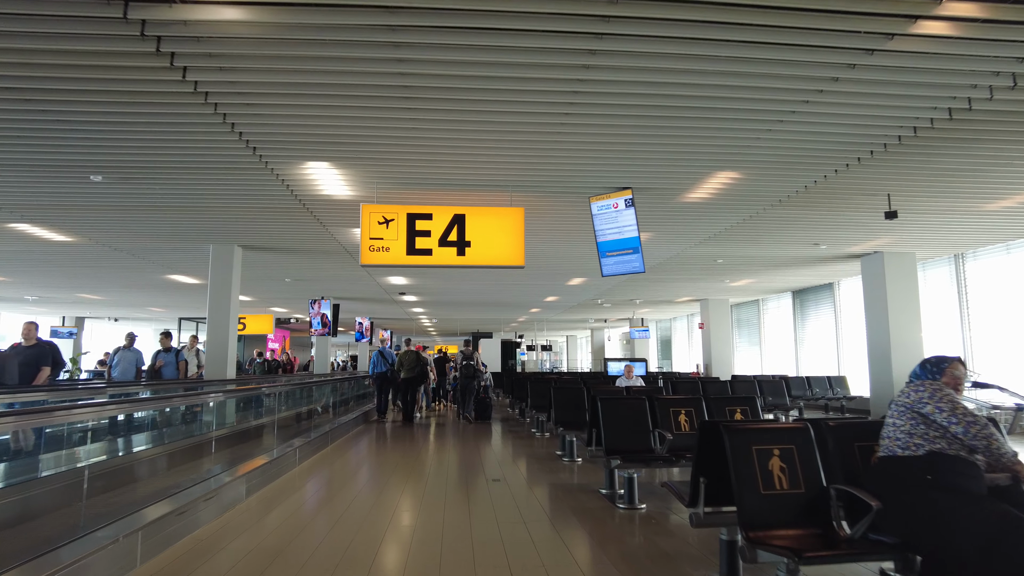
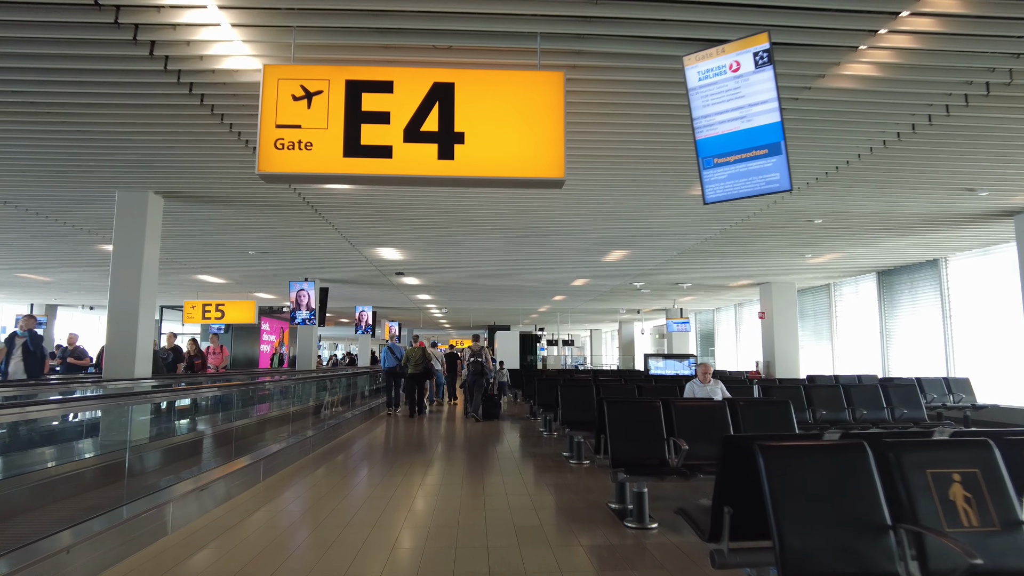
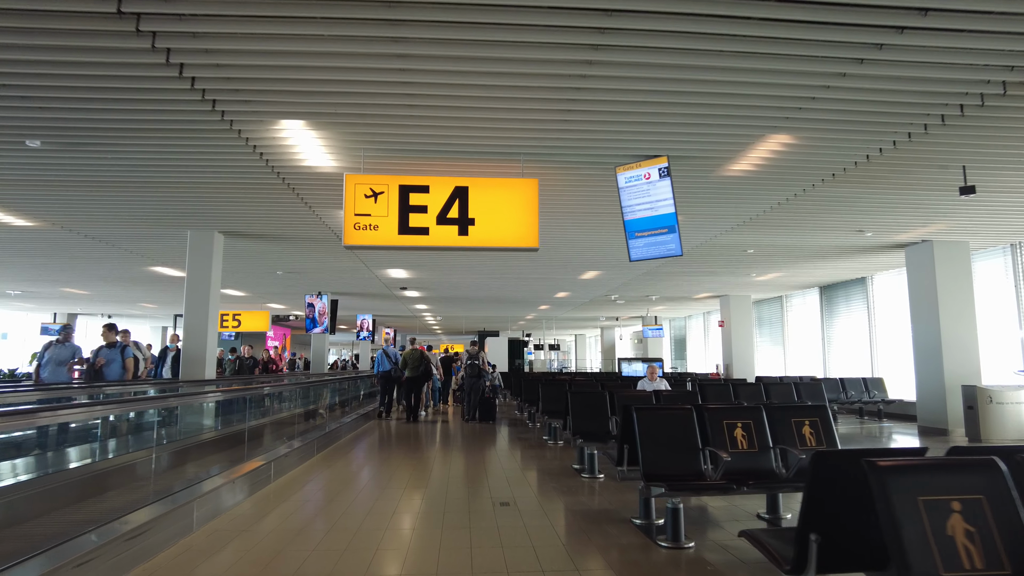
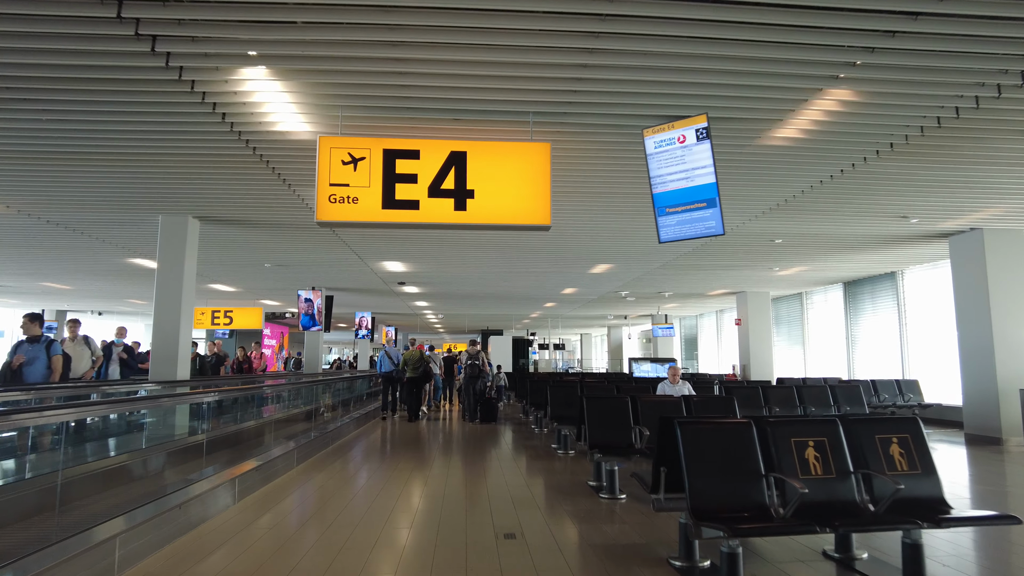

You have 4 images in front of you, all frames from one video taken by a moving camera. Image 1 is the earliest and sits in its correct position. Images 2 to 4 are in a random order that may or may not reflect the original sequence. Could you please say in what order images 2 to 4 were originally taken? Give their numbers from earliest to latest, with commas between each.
3, 4, 2
